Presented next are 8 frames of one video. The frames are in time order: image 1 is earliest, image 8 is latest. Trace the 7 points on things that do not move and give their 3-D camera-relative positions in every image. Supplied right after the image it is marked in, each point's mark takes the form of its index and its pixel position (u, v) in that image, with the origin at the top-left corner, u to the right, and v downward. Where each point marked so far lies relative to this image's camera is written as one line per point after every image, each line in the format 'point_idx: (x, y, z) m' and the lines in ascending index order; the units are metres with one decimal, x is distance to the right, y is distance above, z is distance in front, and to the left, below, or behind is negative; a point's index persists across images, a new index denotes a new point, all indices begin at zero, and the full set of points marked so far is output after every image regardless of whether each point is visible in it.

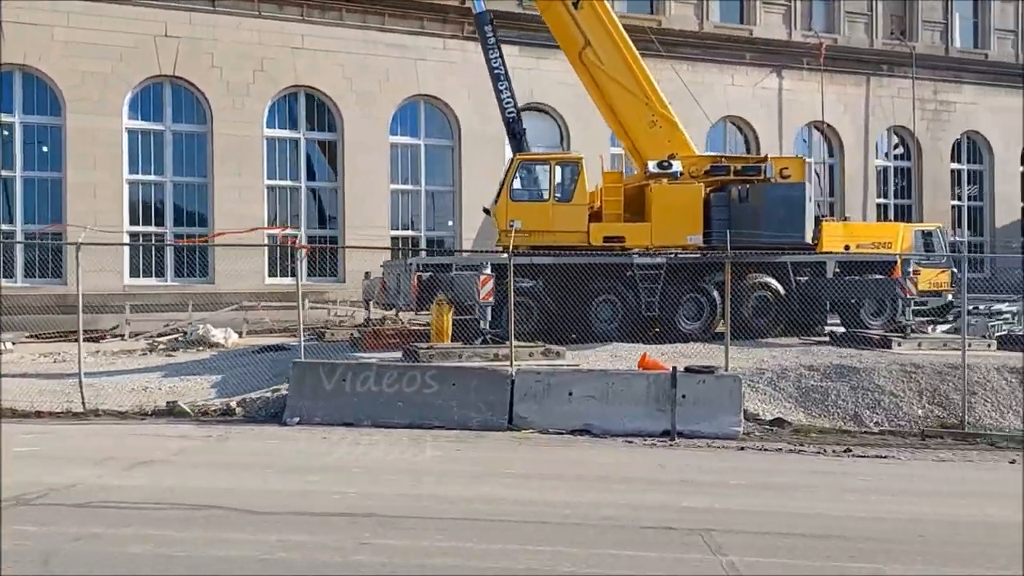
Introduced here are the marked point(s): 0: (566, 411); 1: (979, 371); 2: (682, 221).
0: (+0.7, -1.6, +11.2) m
1: (+7.0, -1.3, +13.5) m
2: (+3.3, +1.3, +17.4) m
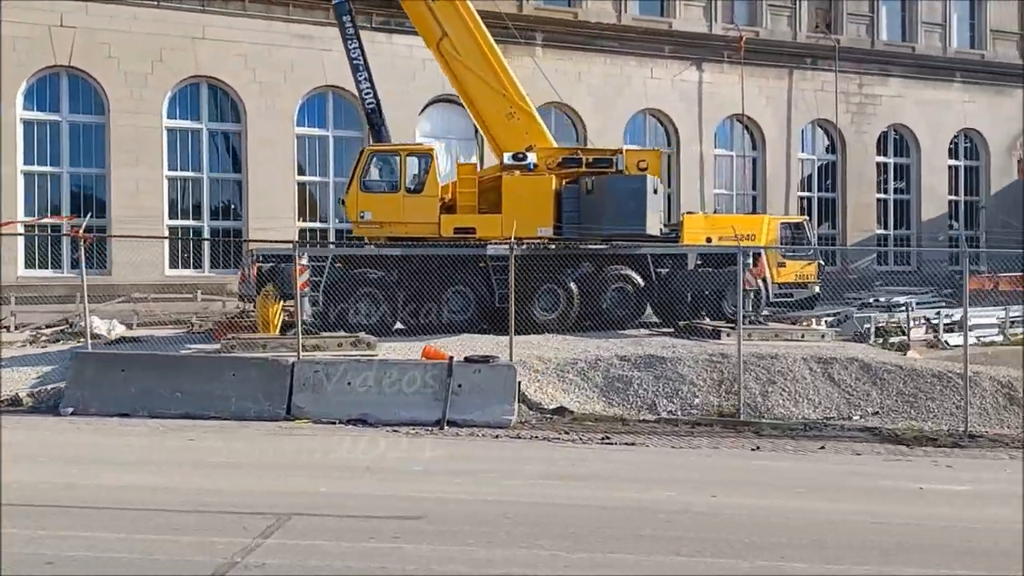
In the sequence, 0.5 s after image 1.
0: (-2.2, -1.4, +11.3) m
1: (+4.2, -1.1, +13.6) m
2: (+0.4, +1.5, +17.5) m
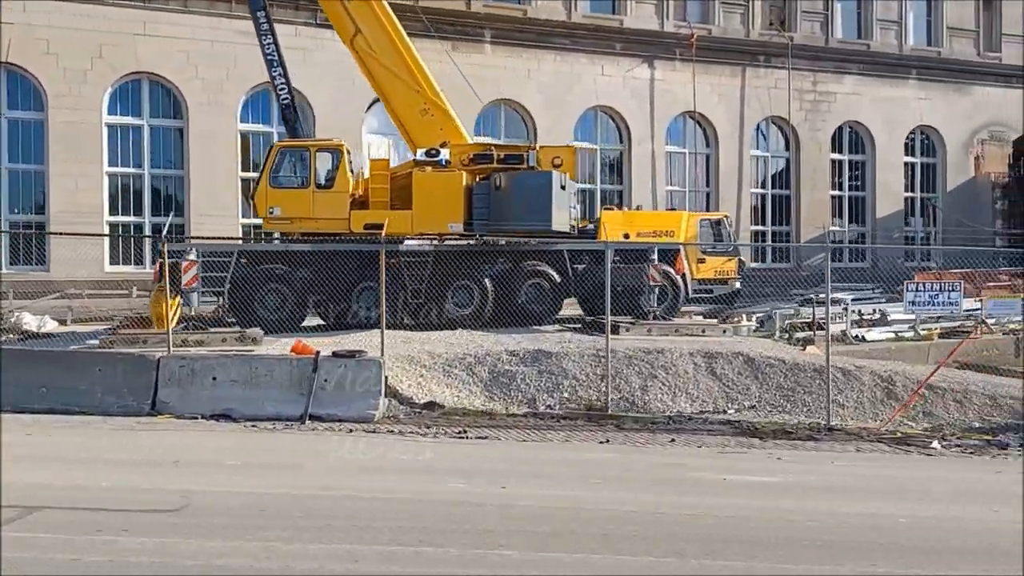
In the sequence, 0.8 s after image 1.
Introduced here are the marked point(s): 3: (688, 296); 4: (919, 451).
0: (-3.9, -1.4, +11.3) m
1: (+2.4, -1.0, +13.7) m
2: (-1.4, +1.6, +17.5) m
3: (+3.9, -0.2, +19.9) m
4: (+4.7, -1.9, +10.3) m
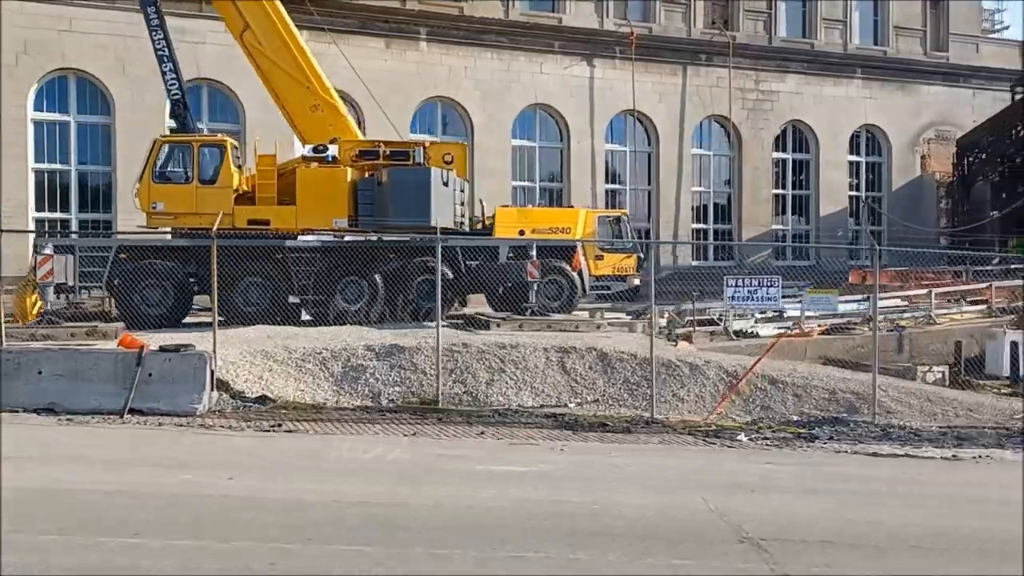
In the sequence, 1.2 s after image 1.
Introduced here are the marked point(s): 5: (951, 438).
0: (-6.1, -1.3, +11.3) m
1: (+0.2, -1.0, +13.8) m
2: (-3.6, +1.6, +17.6) m
3: (+1.6, -0.1, +20.0) m
4: (+2.5, -1.8, +10.4) m
5: (+5.3, -1.8, +10.9) m
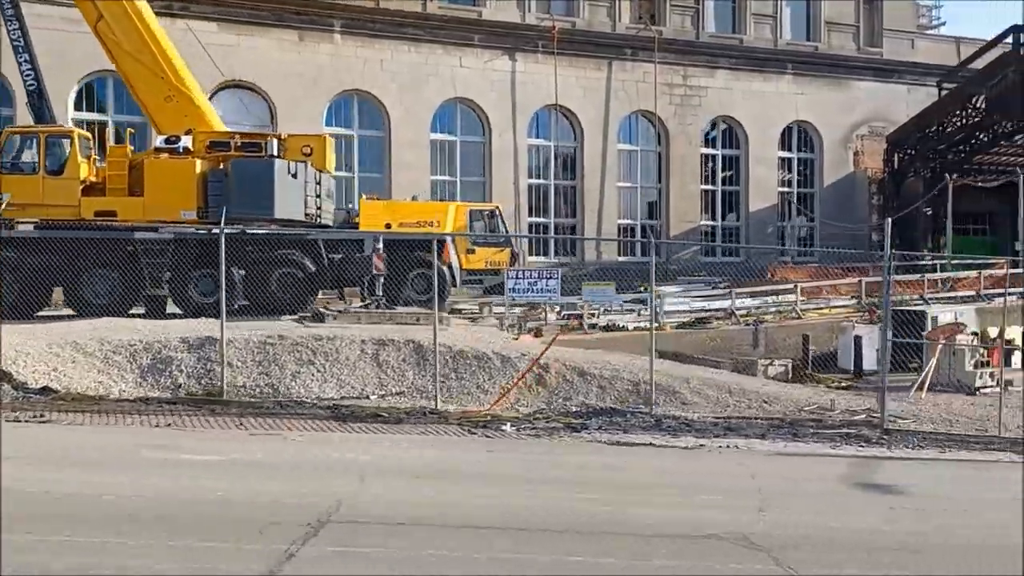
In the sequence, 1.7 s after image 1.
0: (-8.9, -1.2, +11.2) m
1: (-2.7, -0.8, +13.7) m
2: (-6.5, +1.8, +17.4) m
3: (-1.3, +0.1, +19.9) m
4: (-0.3, -1.7, +10.3) m
5: (+2.5, -1.7, +10.9) m
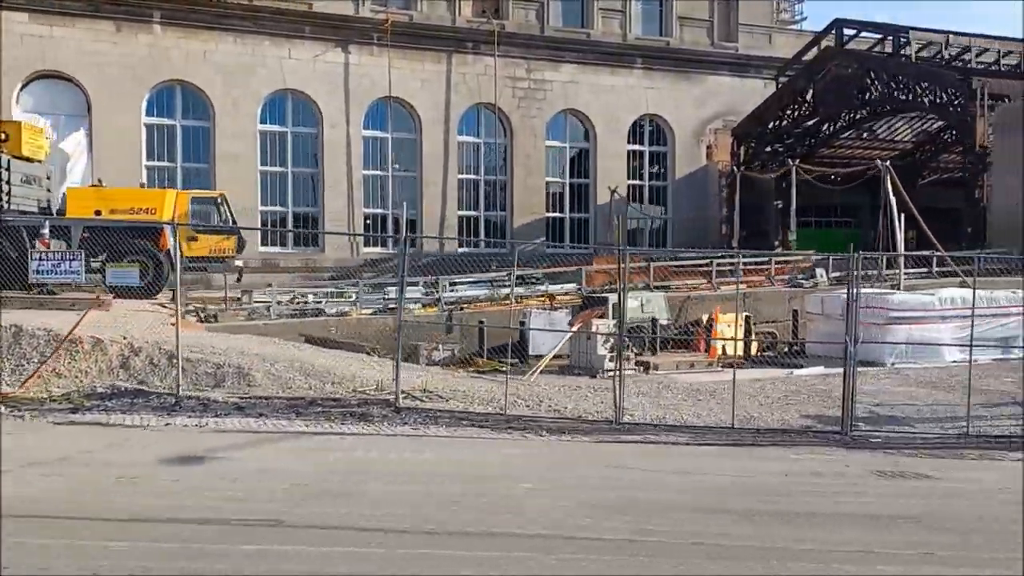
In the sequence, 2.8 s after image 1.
0: (-14.9, -0.9, +10.9) m
1: (-8.7, -0.6, +13.6) m
2: (-12.7, +2.0, +17.2) m
3: (-7.5, +0.3, +19.8) m
4: (-6.3, -1.5, +10.3) m
5: (-3.5, -1.5, +11.0) m
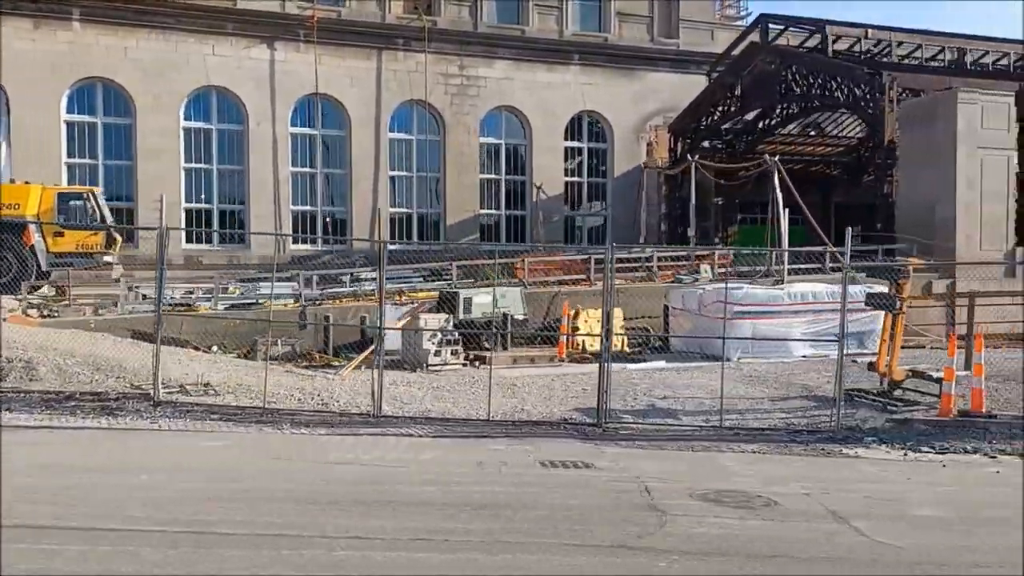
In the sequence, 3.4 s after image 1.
0: (-17.9, -0.9, +10.9) m
1: (-11.7, -0.5, +13.5) m
2: (-15.7, +2.1, +17.2) m
3: (-10.5, +0.4, +19.8) m
4: (-9.3, -1.4, +10.3) m
5: (-6.5, -1.4, +10.9) m
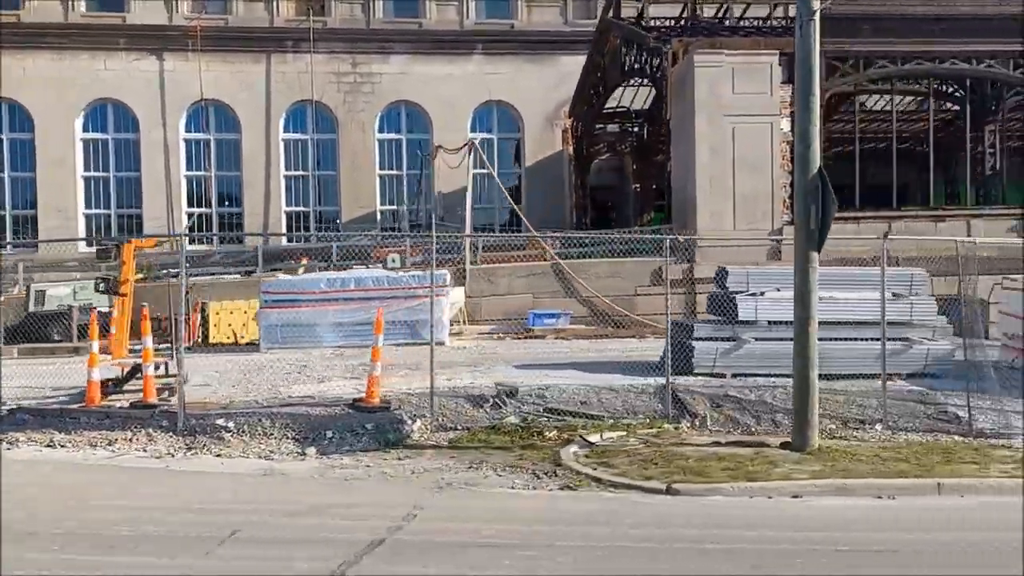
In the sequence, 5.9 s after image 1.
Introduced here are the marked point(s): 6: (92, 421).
0: (-27.8, -1.1, +14.6) m
1: (-21.2, -0.6, +16.0) m
2: (-24.4, +1.9, +20.3) m
3: (-18.8, +0.3, +21.9) m
4: (-19.4, -1.5, +12.4) m
5: (-16.5, -1.4, +12.4) m
6: (-4.6, -1.5, +9.7) m
